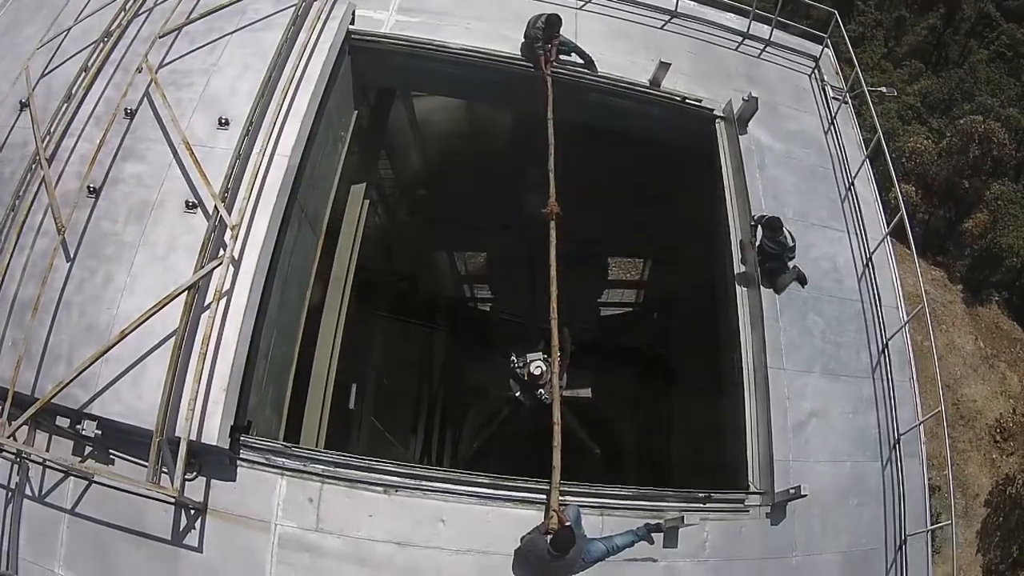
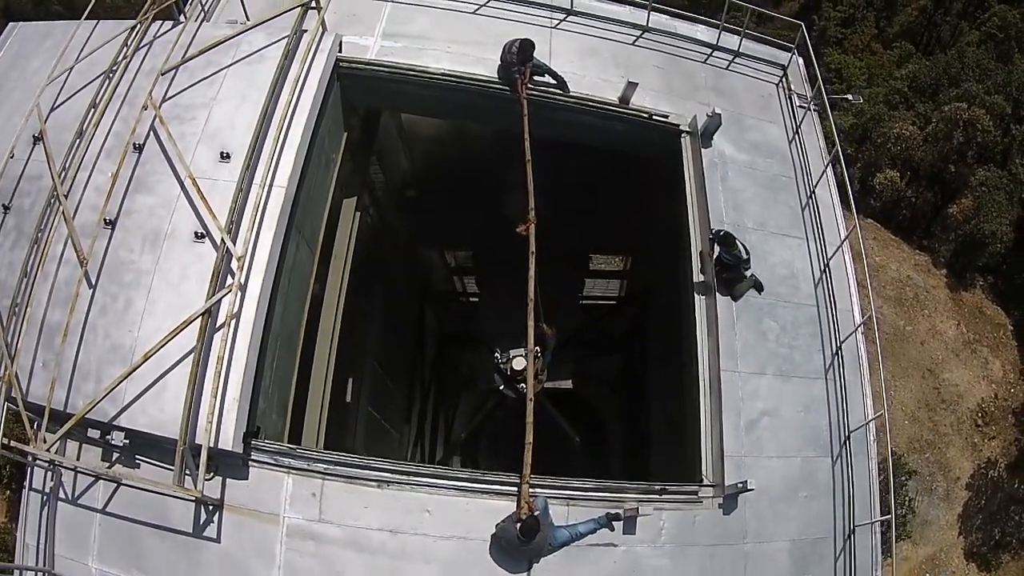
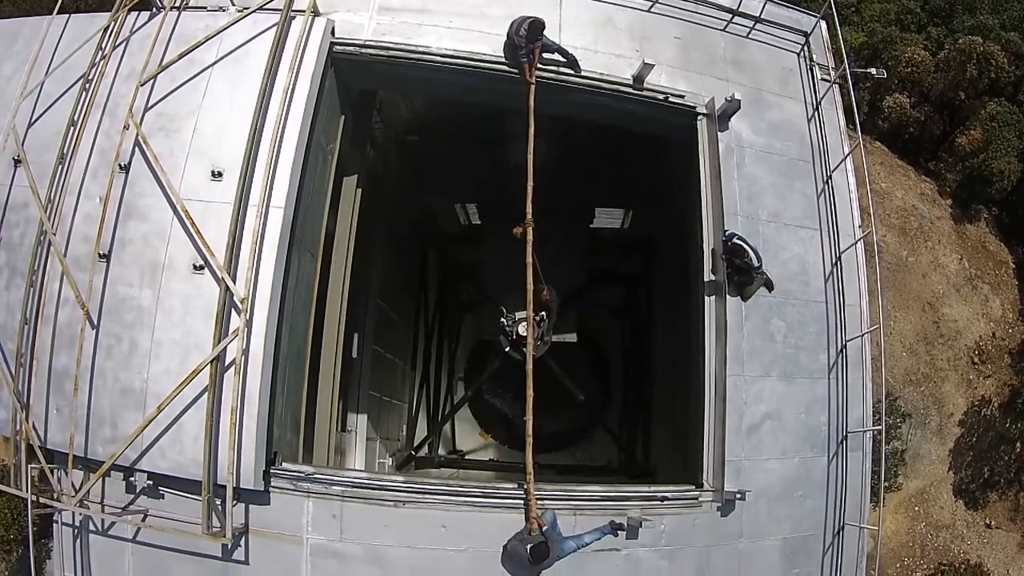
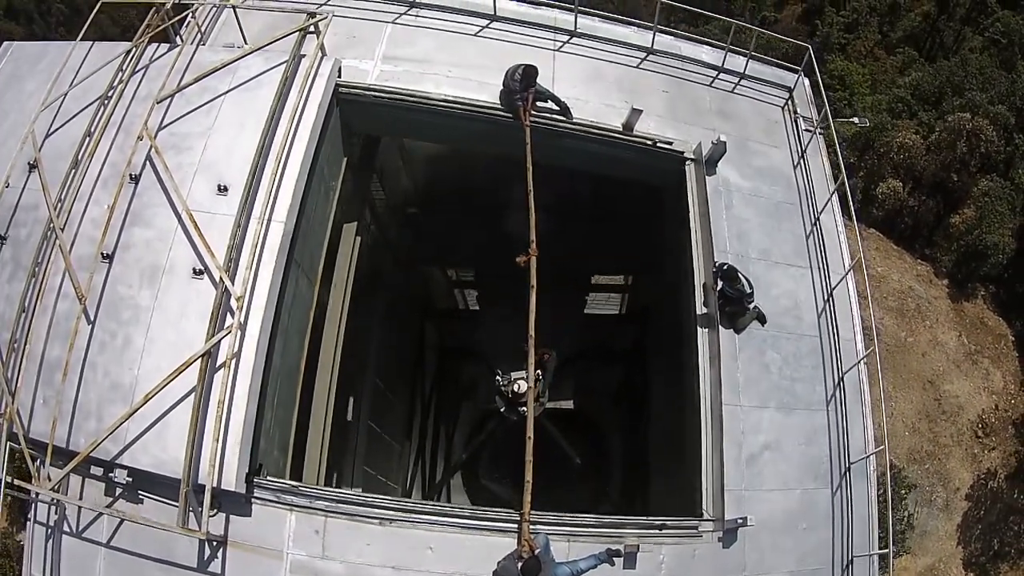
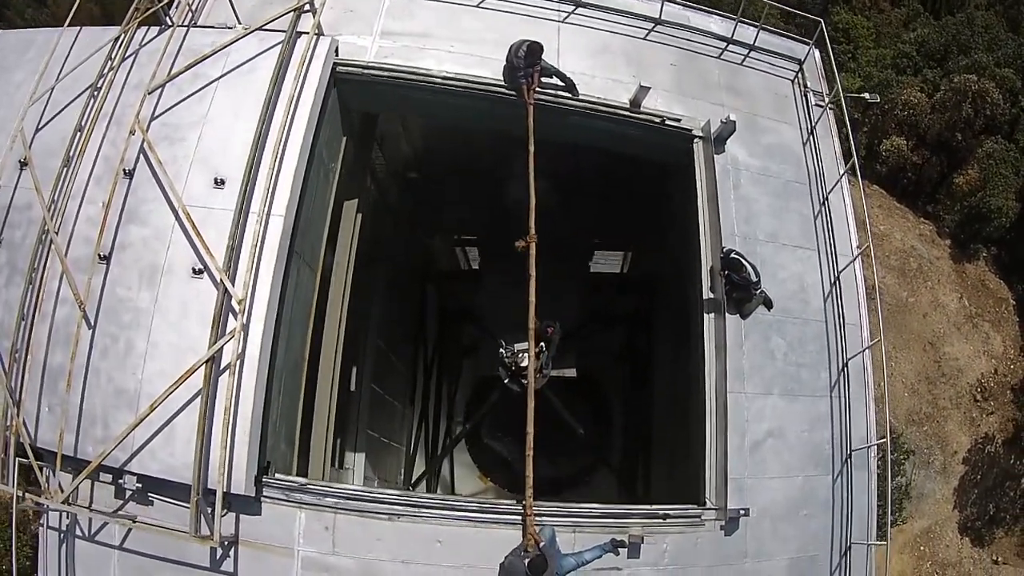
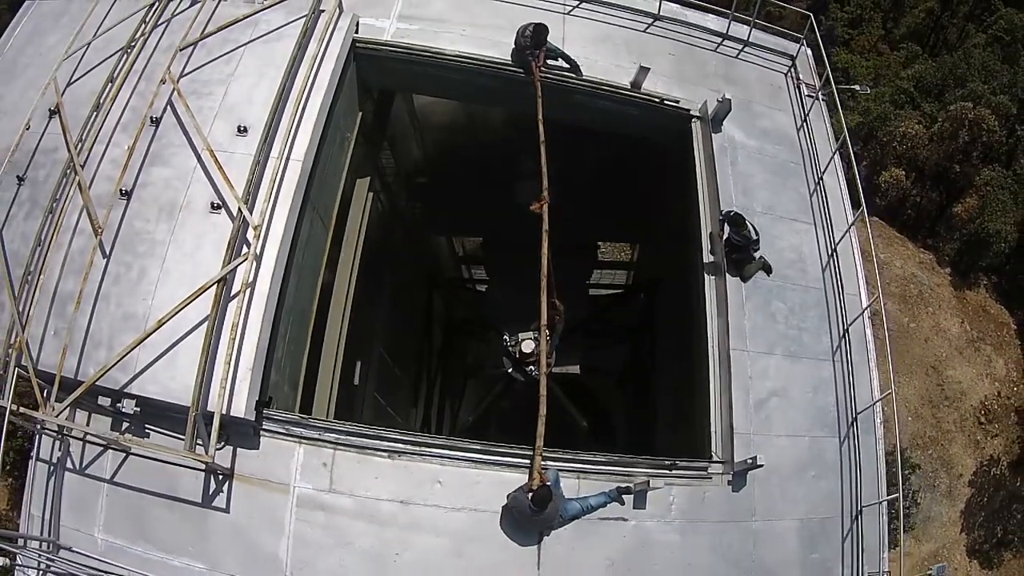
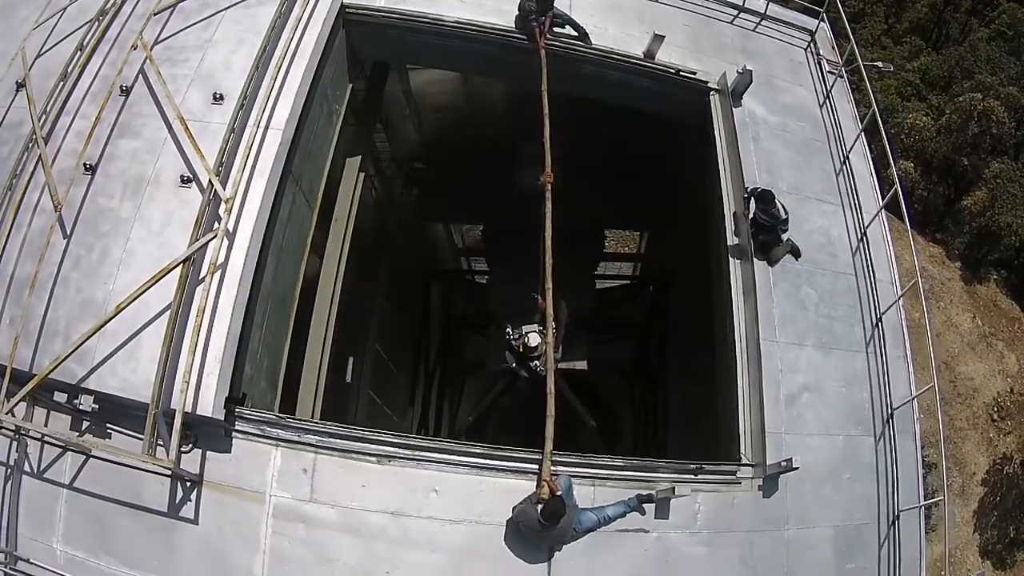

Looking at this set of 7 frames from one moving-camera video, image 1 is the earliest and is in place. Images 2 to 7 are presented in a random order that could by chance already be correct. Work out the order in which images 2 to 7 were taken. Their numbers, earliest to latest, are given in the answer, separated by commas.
7, 6, 2, 4, 5, 3
